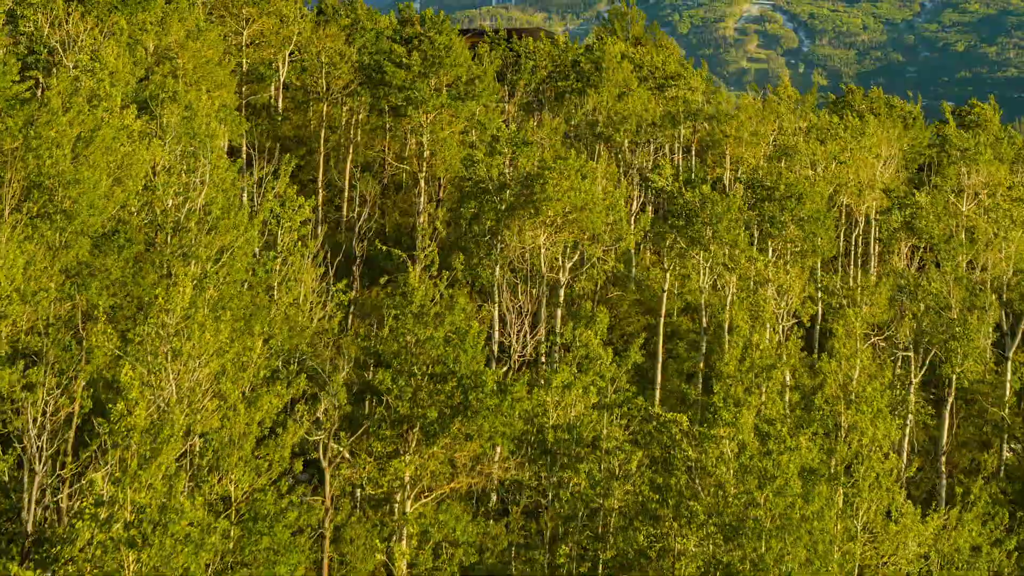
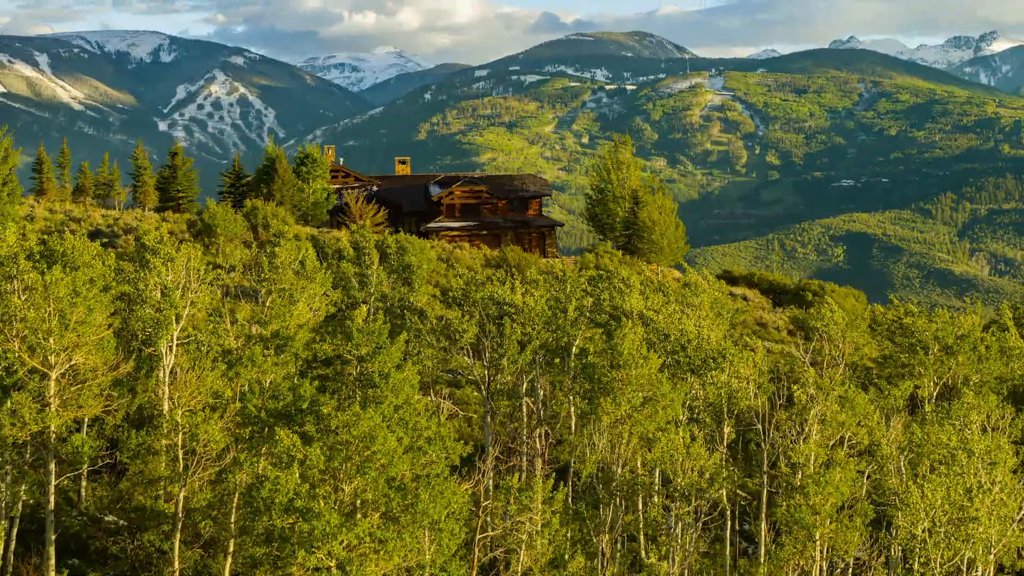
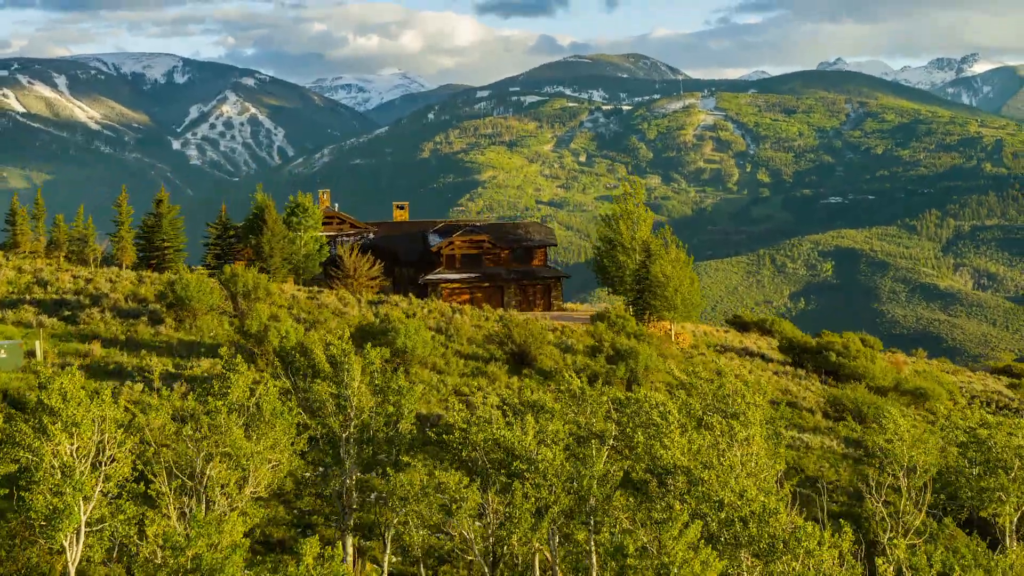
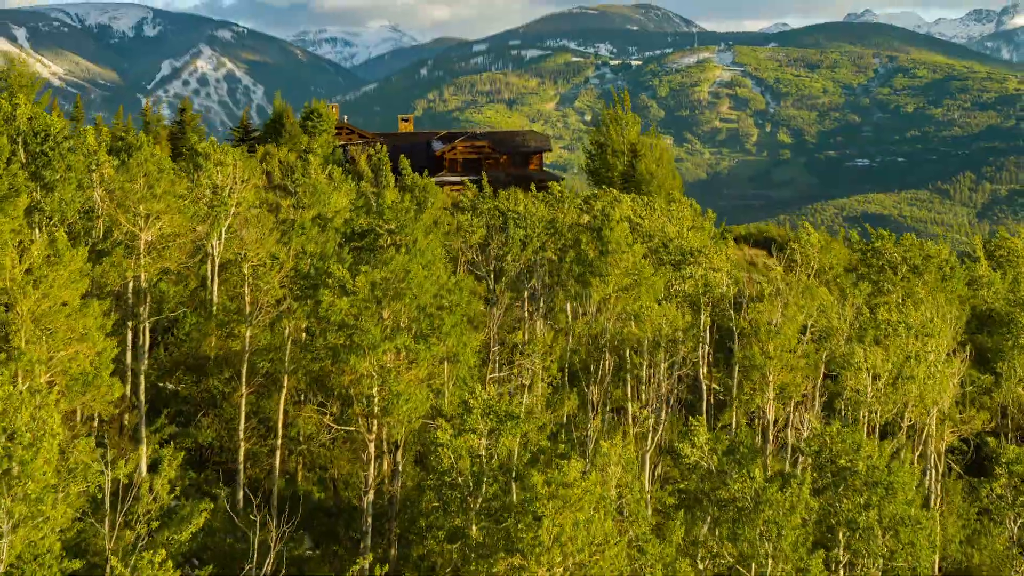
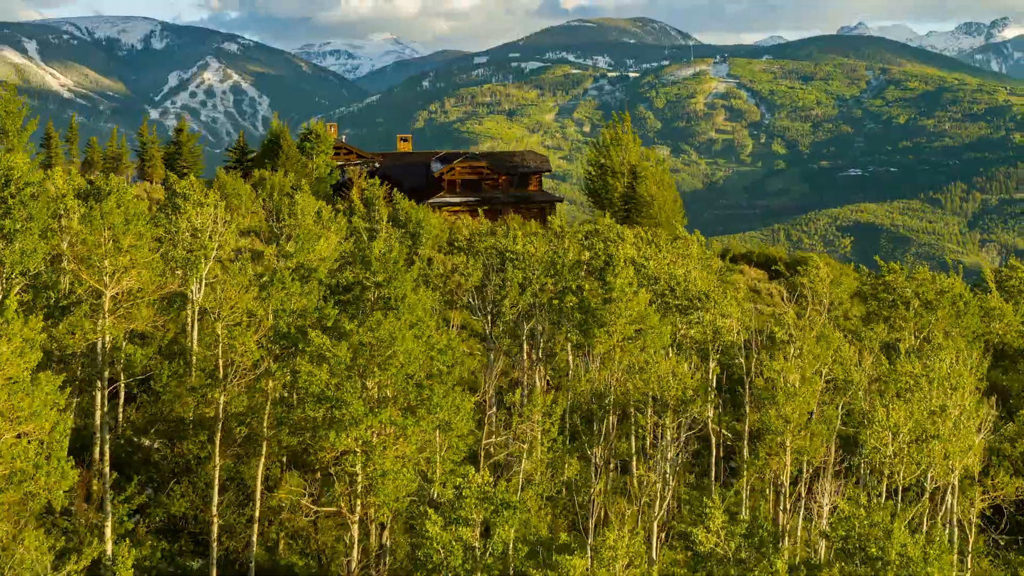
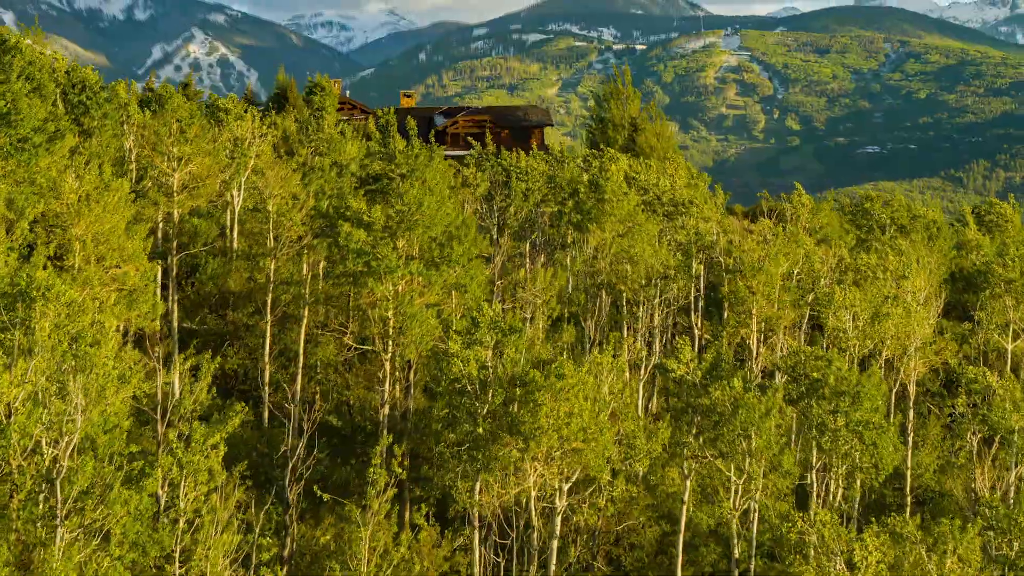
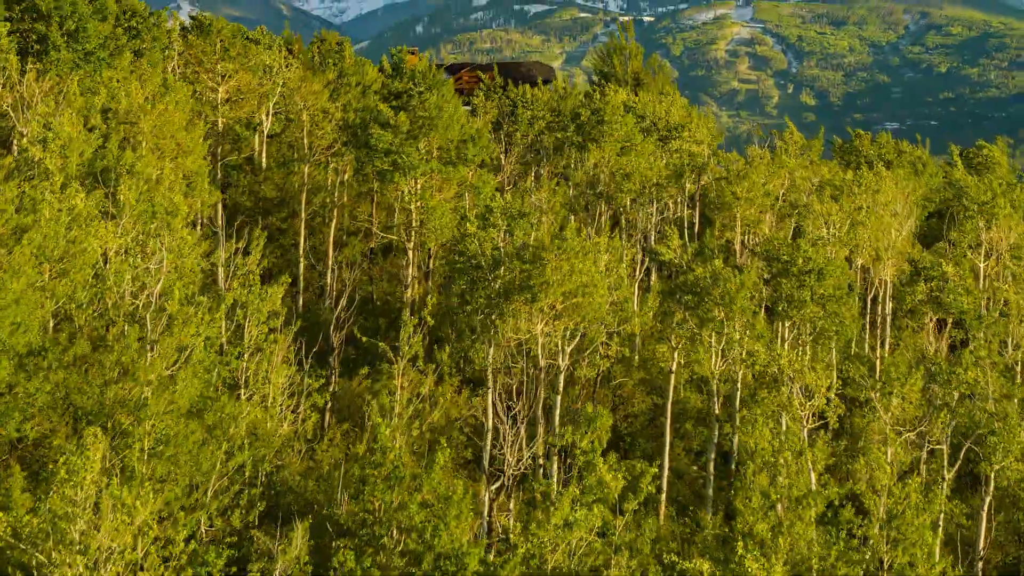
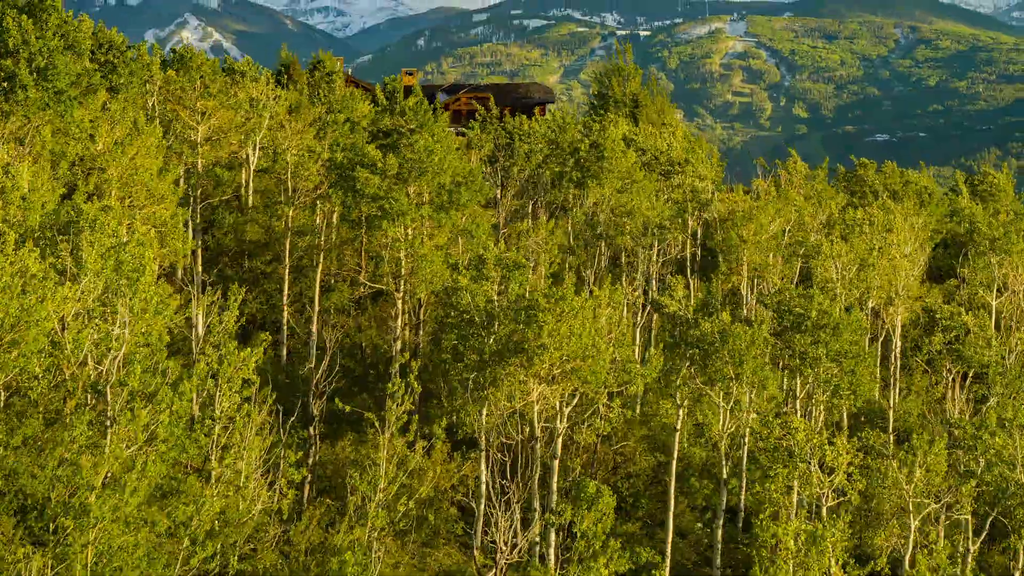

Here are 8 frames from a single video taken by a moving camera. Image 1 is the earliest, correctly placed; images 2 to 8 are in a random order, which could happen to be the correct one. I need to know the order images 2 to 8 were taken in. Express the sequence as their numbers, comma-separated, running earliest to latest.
7, 8, 6, 4, 5, 2, 3
